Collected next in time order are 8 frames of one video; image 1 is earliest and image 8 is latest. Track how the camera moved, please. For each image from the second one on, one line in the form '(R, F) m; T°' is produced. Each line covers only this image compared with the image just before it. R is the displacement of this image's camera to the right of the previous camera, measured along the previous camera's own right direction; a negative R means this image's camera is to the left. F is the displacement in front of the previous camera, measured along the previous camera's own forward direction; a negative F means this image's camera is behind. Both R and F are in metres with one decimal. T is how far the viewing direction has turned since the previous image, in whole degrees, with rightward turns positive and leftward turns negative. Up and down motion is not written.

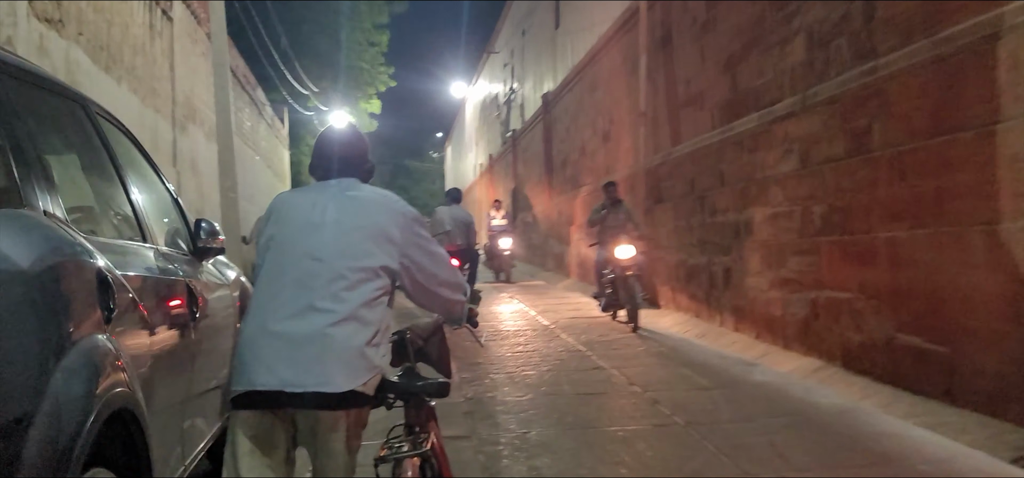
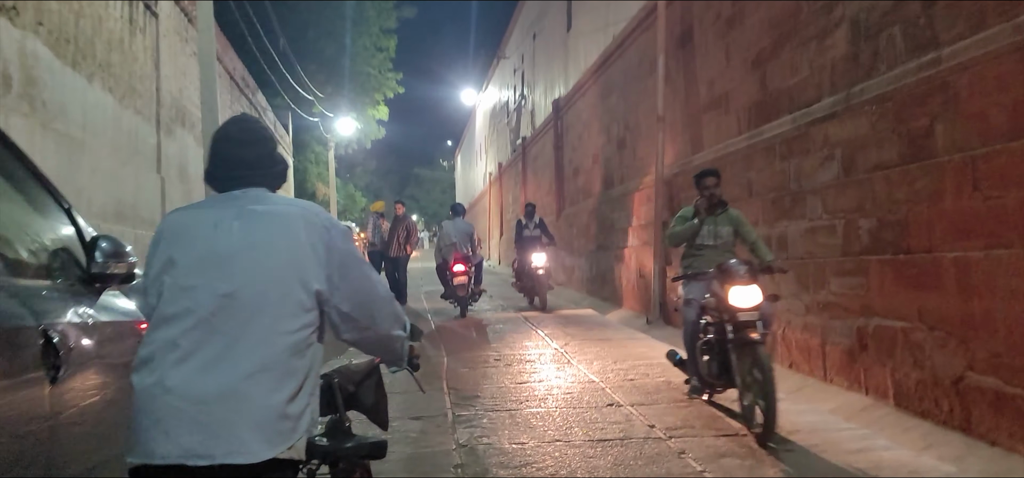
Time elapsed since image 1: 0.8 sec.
(0.0, +0.7) m; -1°
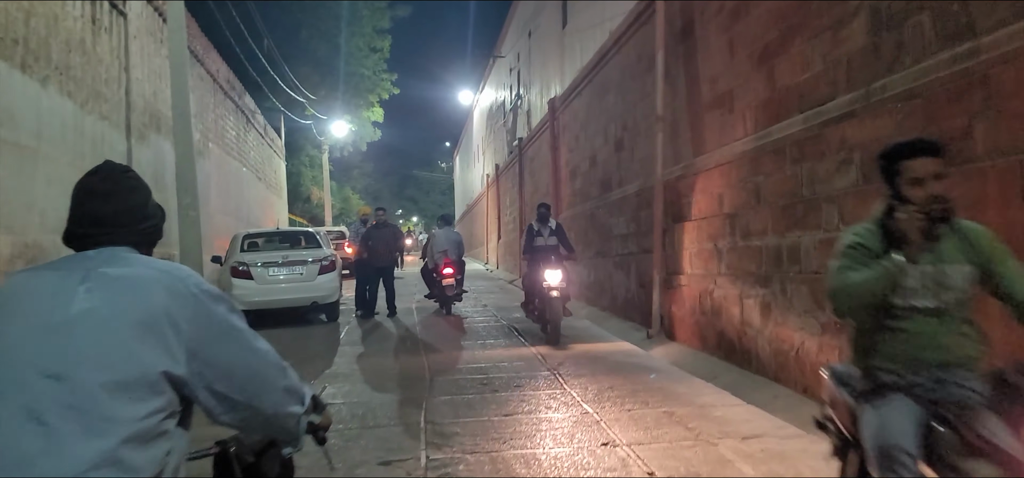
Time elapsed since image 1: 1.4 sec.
(+0.1, +0.6) m; 0°
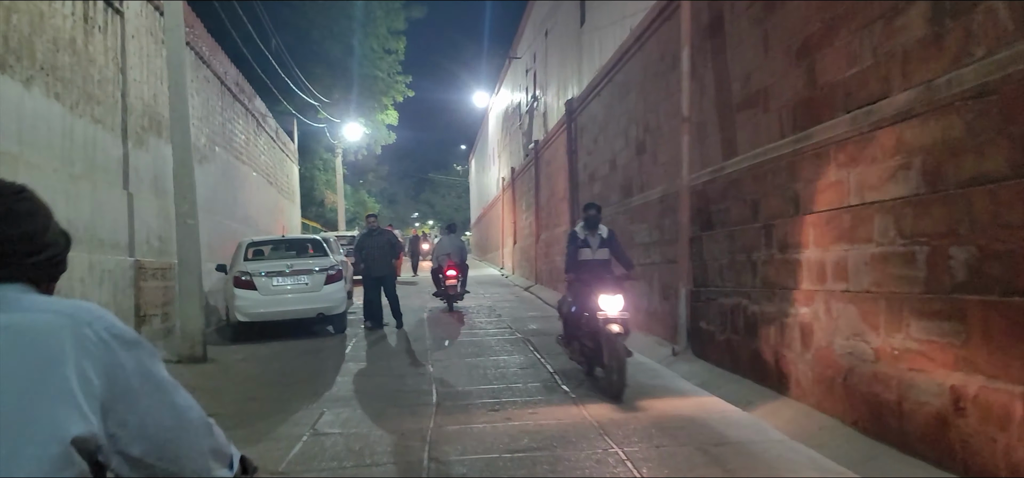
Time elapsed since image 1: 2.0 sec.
(0.0, +0.5) m; -1°
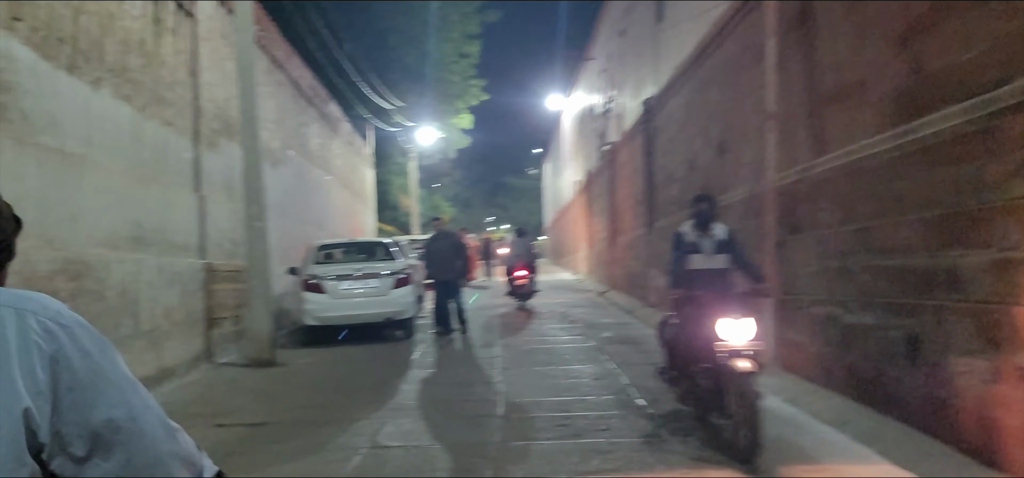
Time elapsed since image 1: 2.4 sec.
(0.0, +0.3) m; -5°
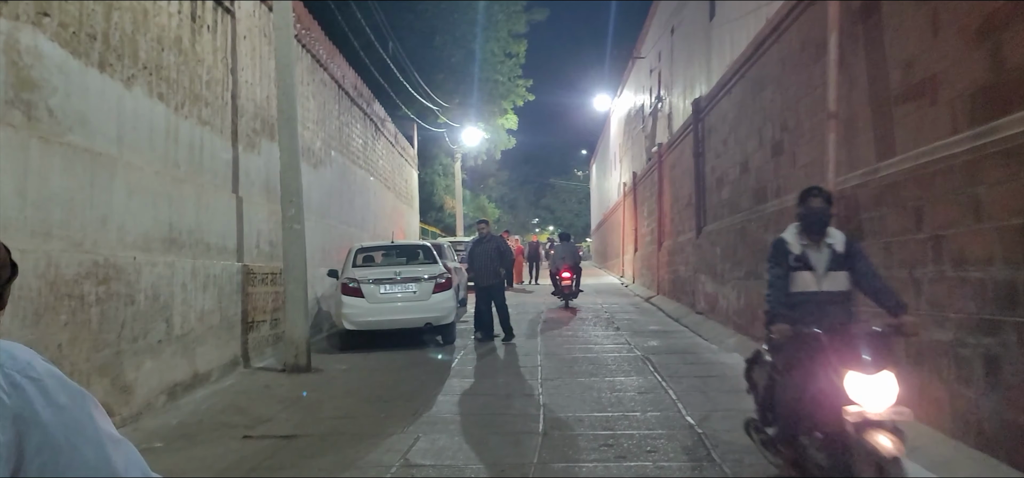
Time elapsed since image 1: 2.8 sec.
(0.0, +0.3) m; -3°
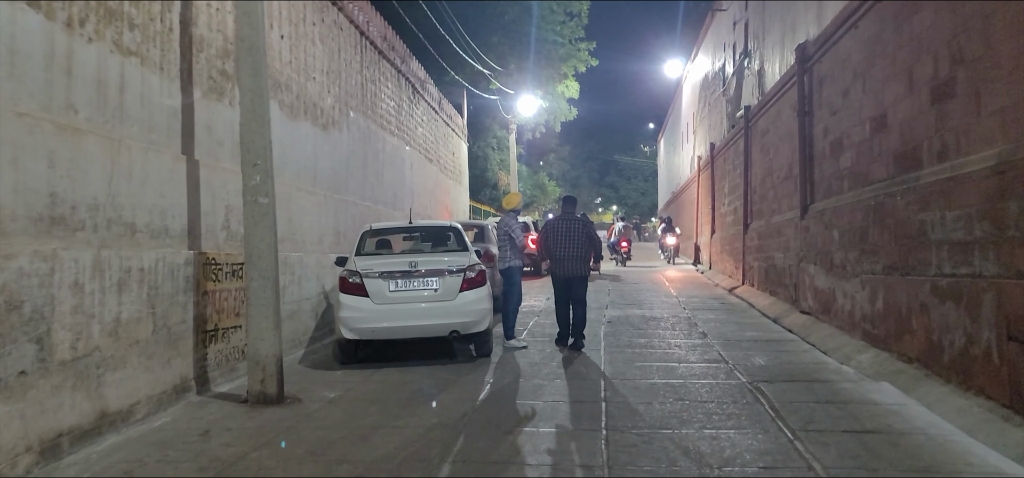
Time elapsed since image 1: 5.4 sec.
(+0.1, +2.5) m; -4°
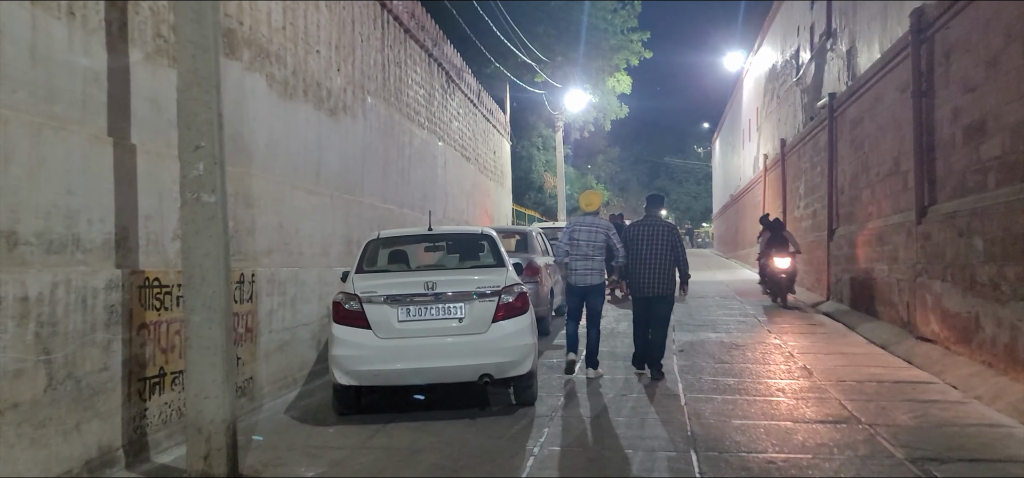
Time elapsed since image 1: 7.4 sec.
(0.0, +1.9) m; -3°
